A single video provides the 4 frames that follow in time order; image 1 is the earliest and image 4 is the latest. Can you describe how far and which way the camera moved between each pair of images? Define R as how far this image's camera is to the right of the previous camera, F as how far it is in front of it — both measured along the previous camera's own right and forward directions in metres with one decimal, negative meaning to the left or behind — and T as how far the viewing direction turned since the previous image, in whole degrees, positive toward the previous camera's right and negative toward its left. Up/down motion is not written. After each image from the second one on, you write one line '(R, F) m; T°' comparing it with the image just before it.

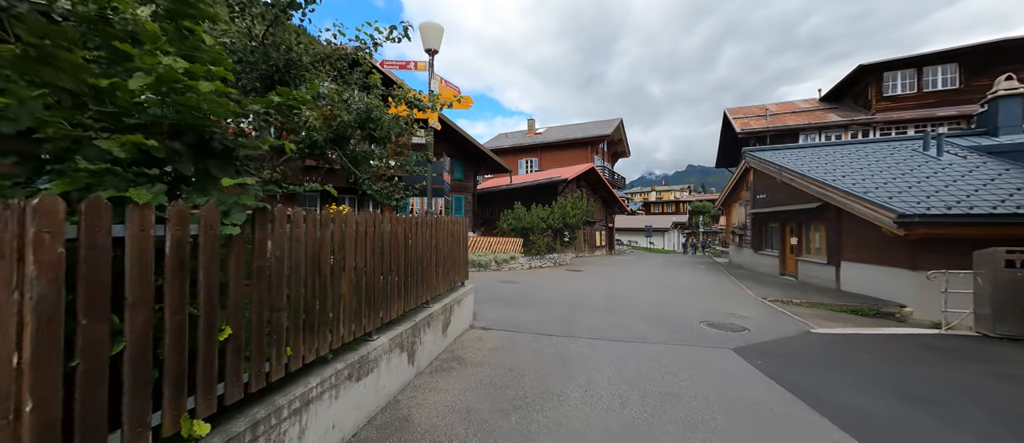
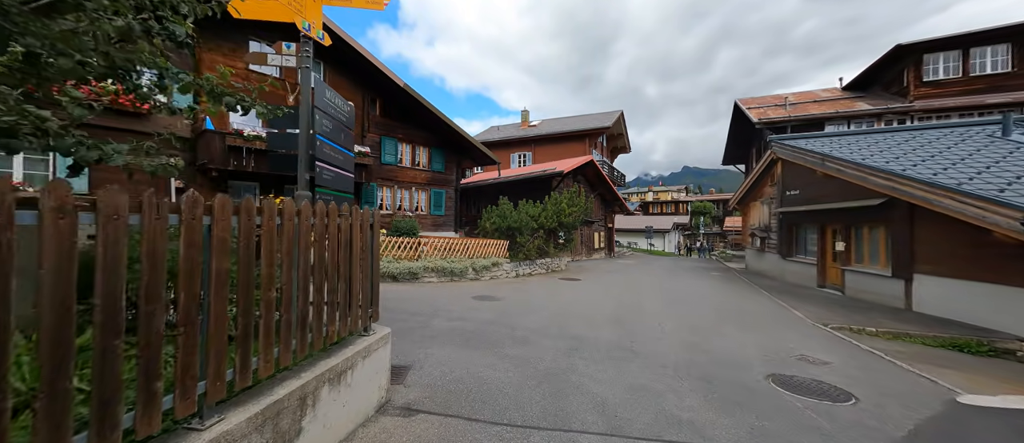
(+0.5, +2.8) m; +1°
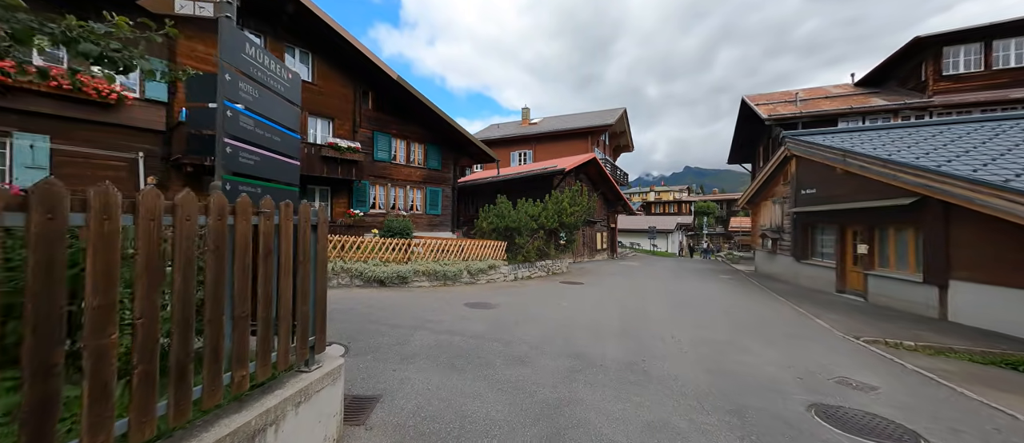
(+0.1, +0.8) m; 0°
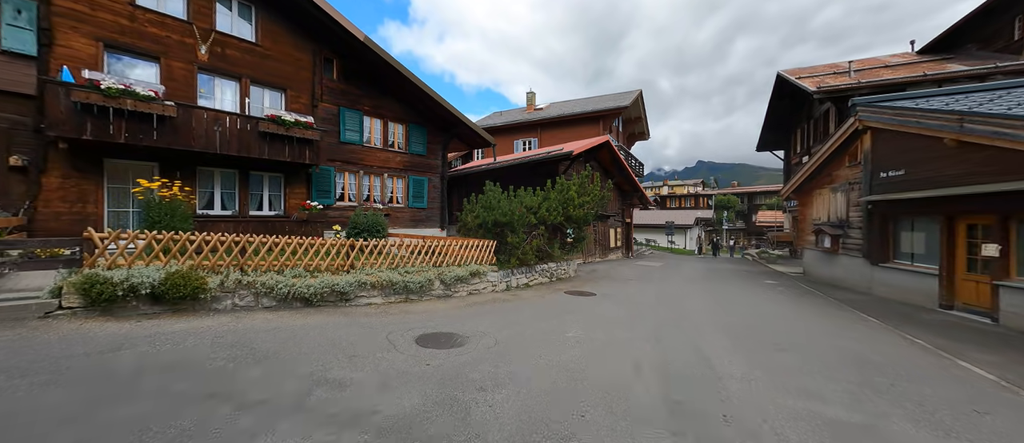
(+0.5, +2.8) m; -2°
